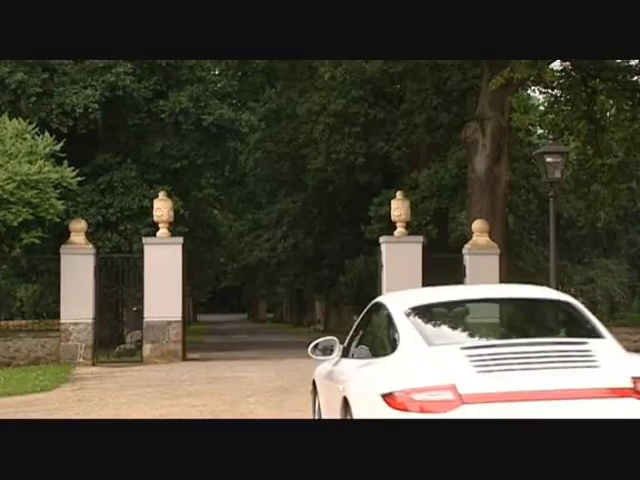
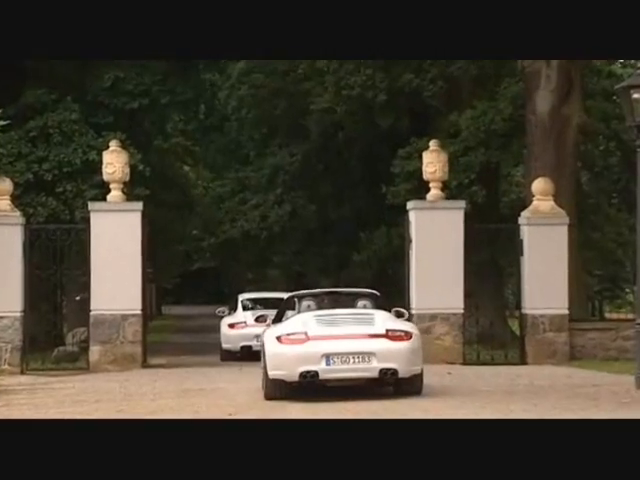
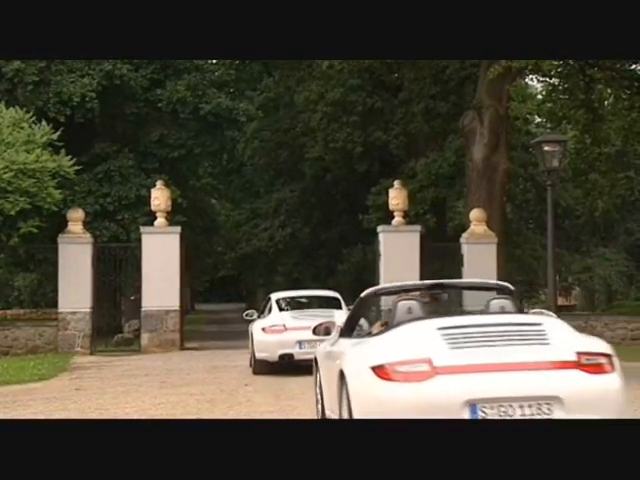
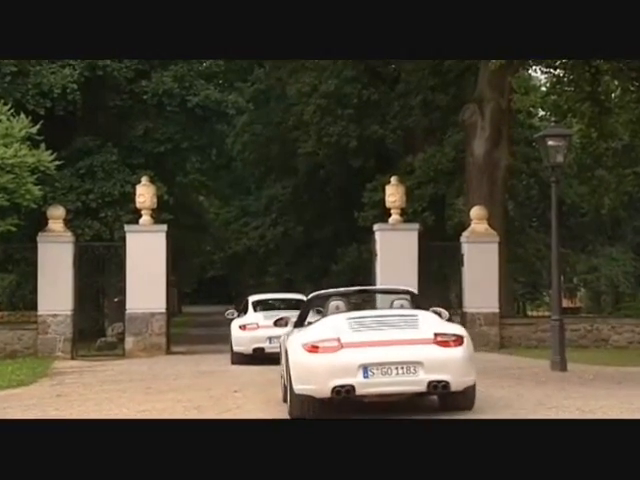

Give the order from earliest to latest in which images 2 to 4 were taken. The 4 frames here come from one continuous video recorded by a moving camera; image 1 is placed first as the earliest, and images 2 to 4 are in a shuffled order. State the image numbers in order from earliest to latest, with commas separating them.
3, 4, 2
